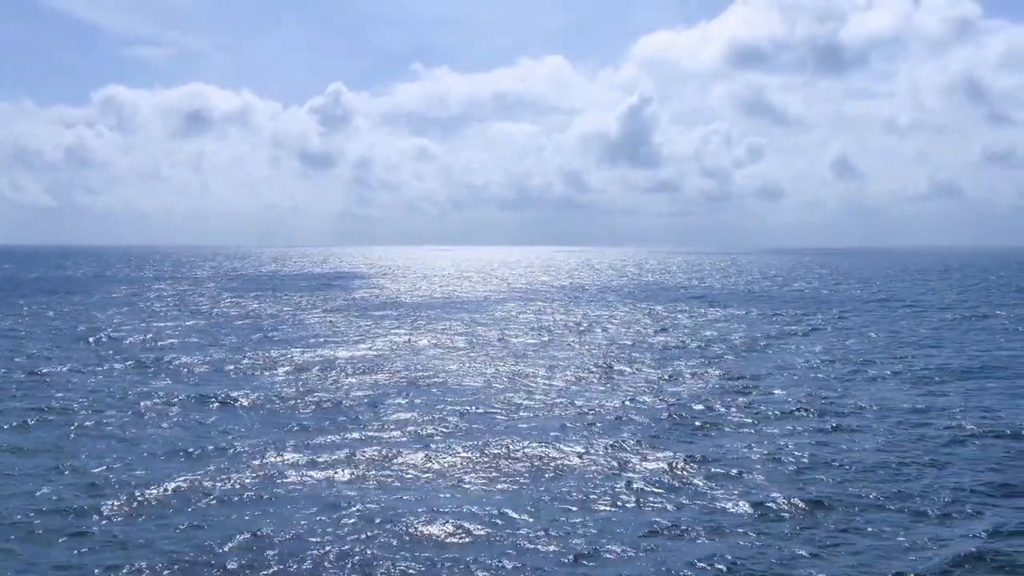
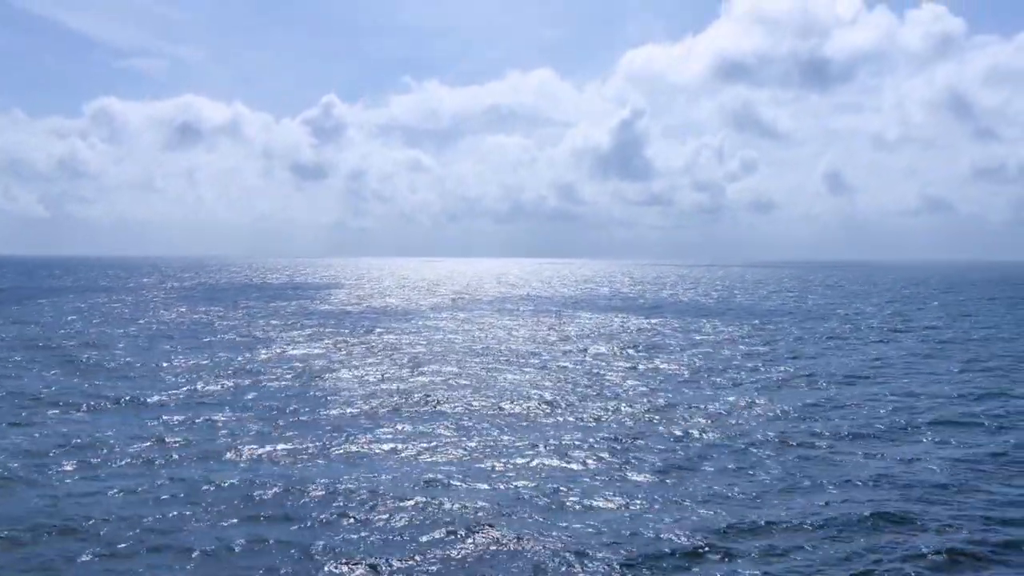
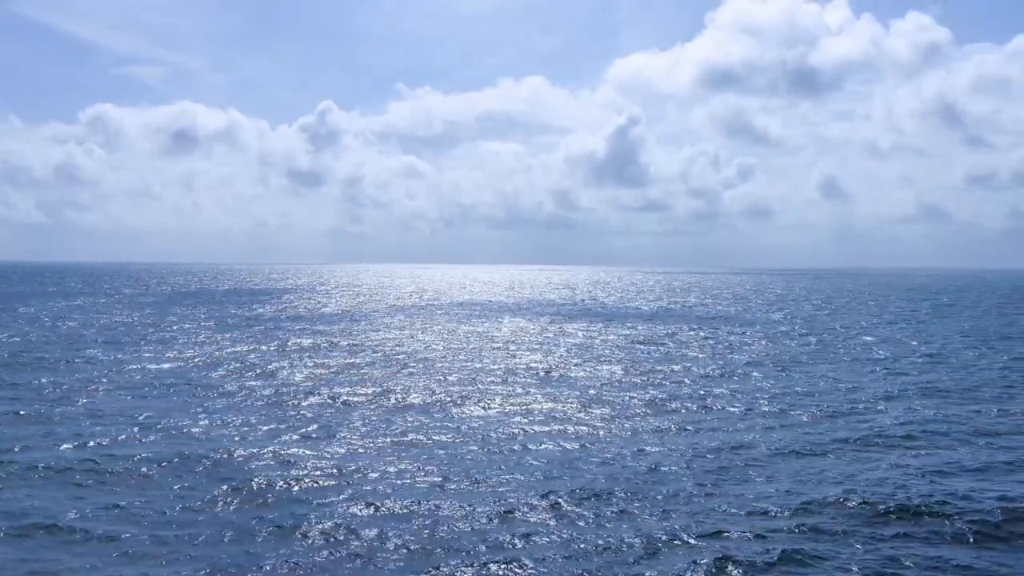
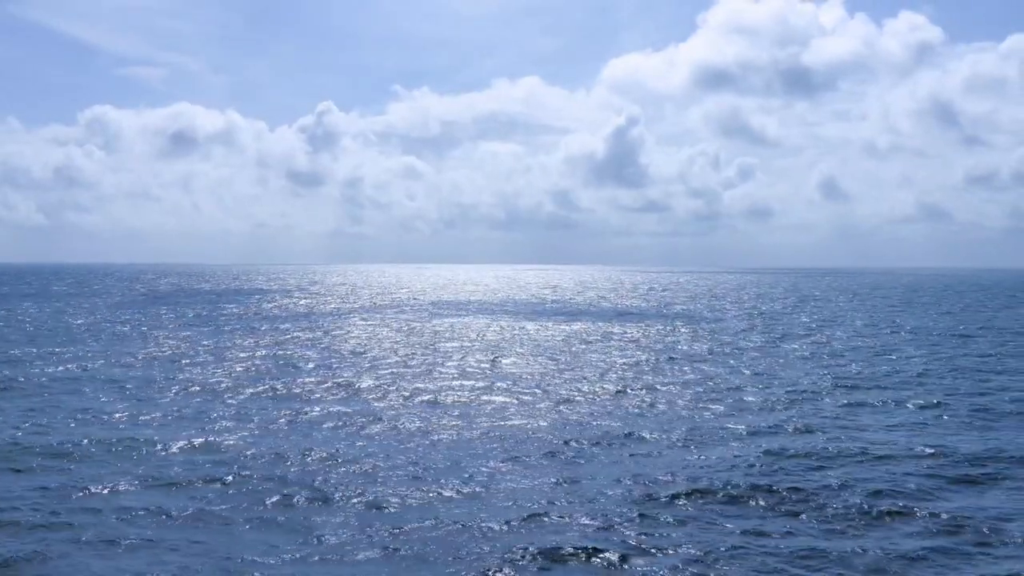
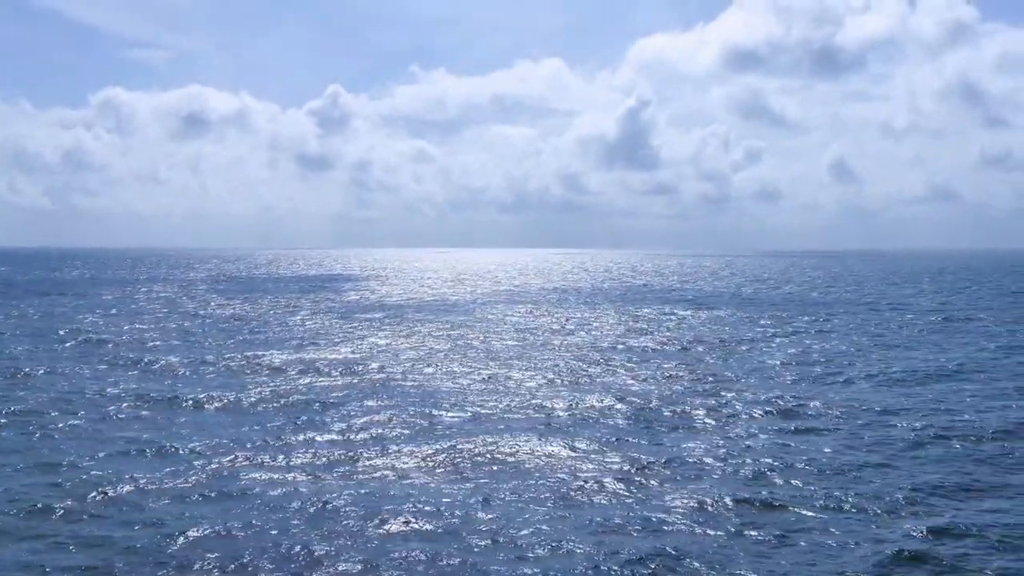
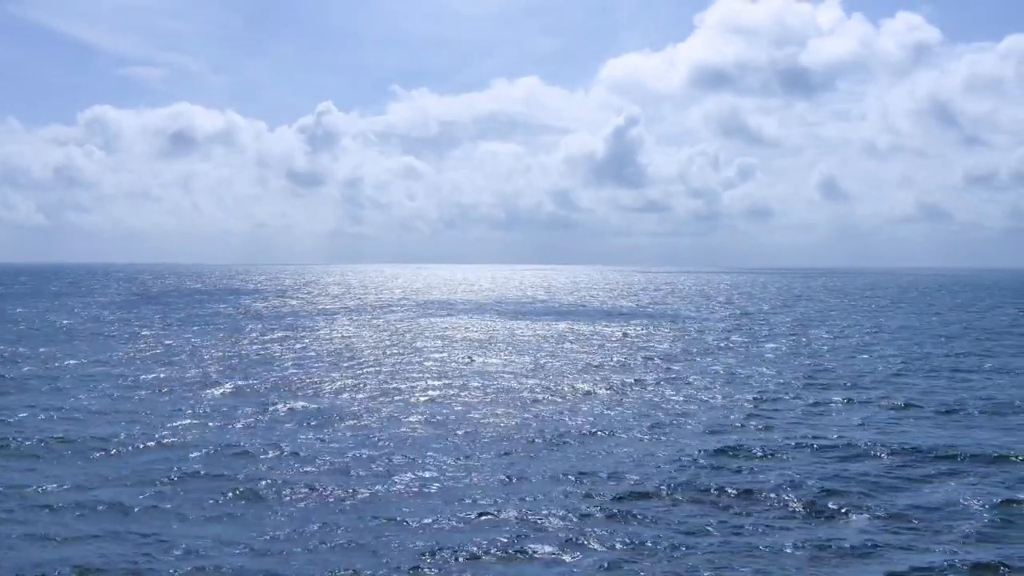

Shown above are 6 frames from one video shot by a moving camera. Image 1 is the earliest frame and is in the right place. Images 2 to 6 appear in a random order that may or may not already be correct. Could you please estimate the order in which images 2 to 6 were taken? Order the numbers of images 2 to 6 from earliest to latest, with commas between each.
5, 2, 3, 4, 6
